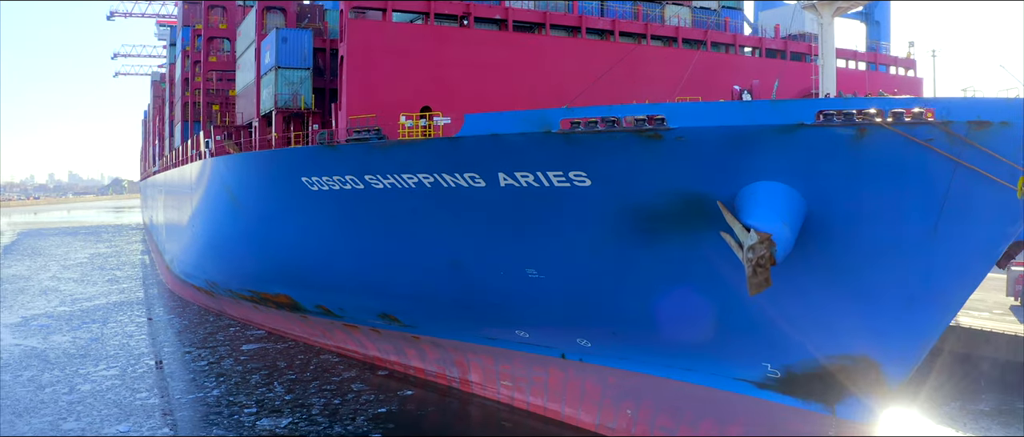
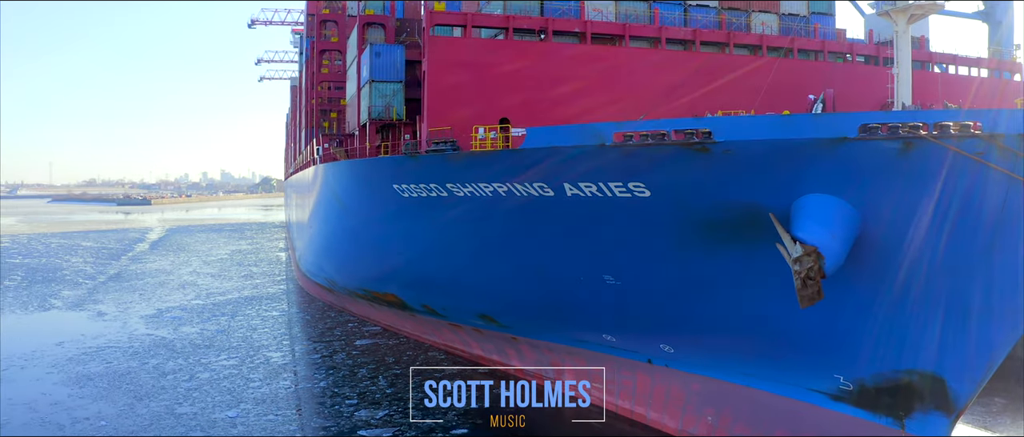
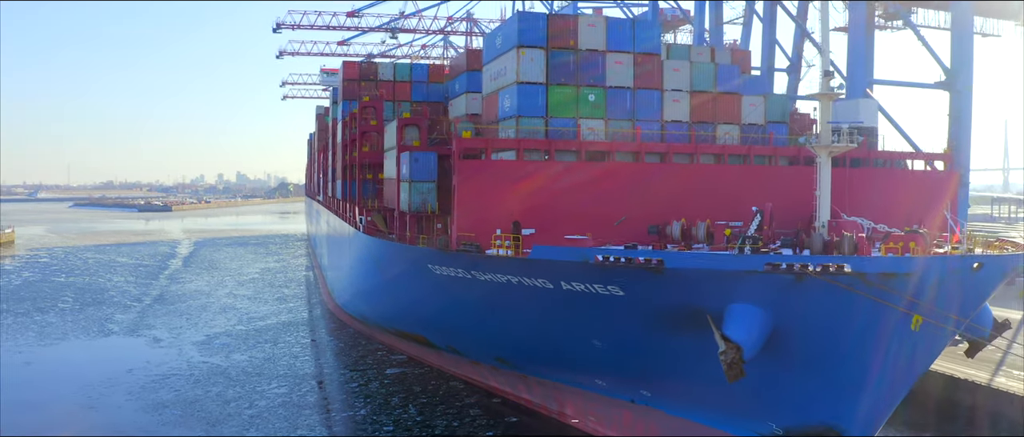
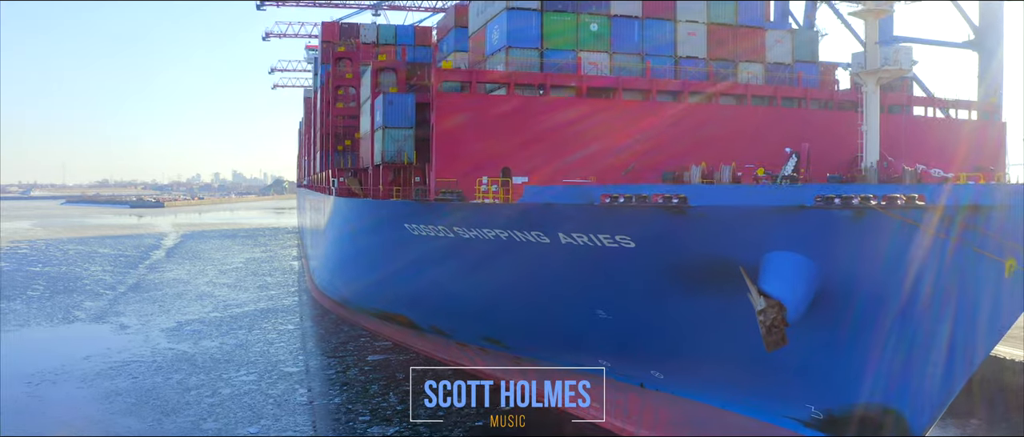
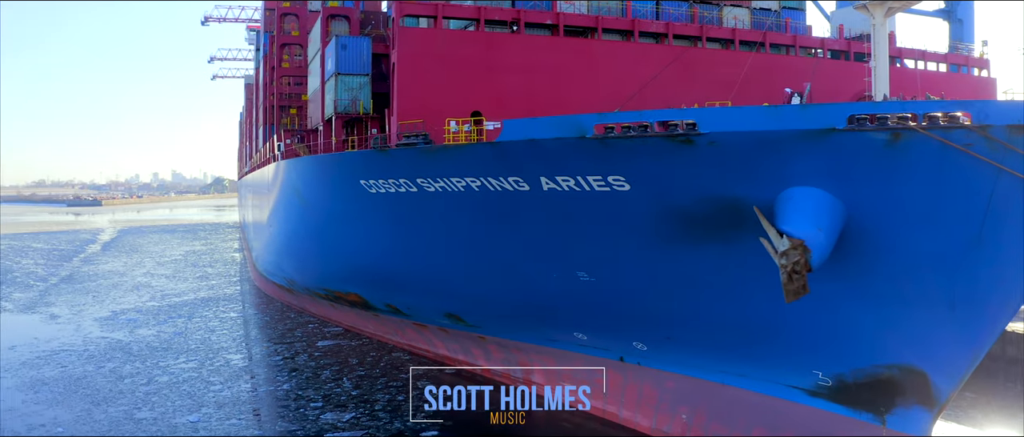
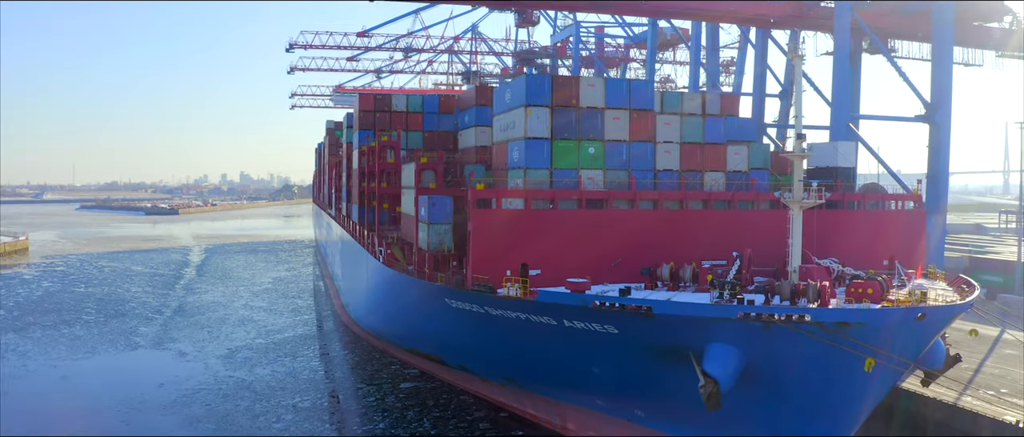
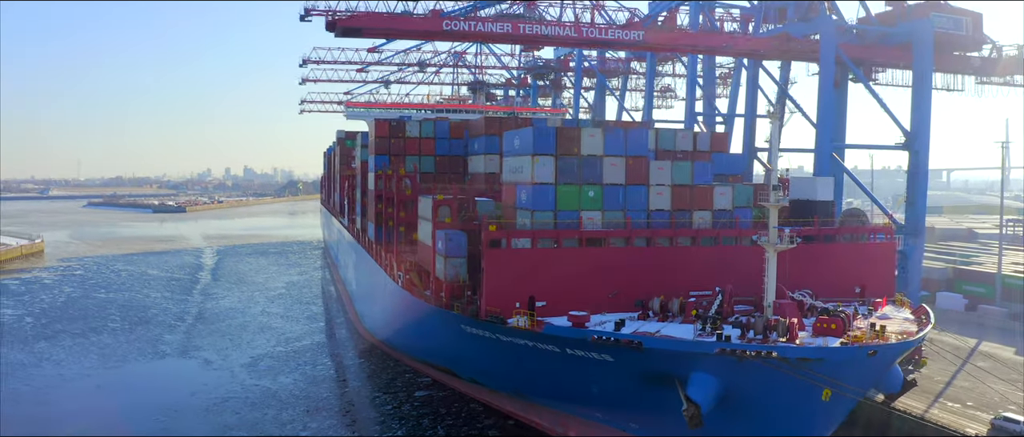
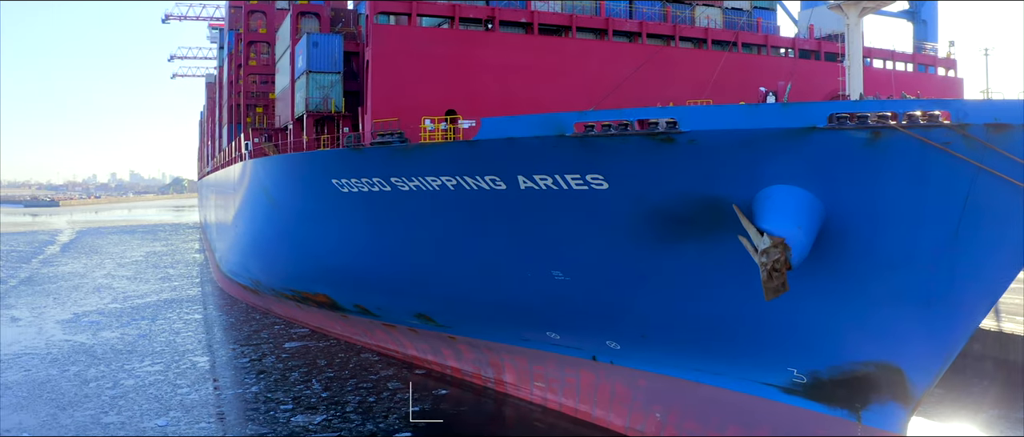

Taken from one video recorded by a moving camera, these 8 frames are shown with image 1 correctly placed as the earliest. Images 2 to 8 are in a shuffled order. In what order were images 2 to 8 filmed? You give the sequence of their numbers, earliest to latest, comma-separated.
8, 5, 2, 4, 3, 6, 7
